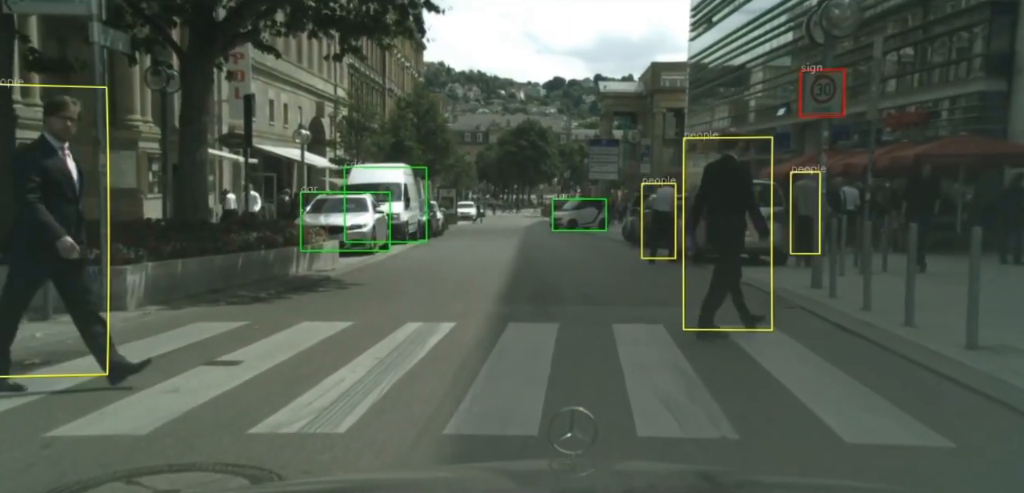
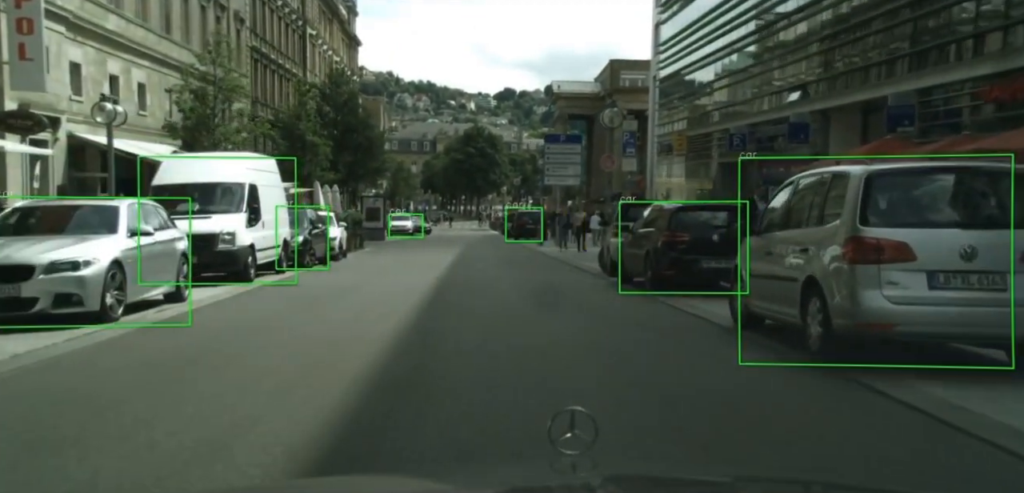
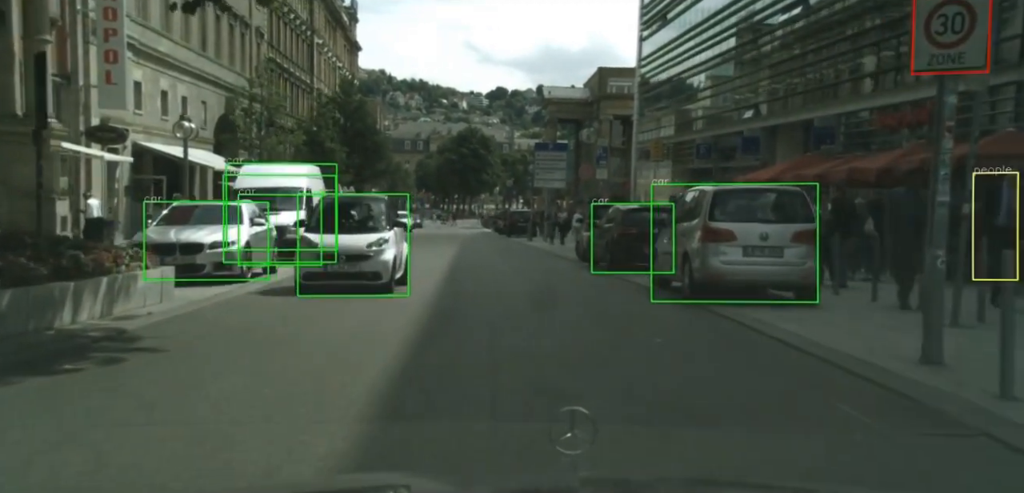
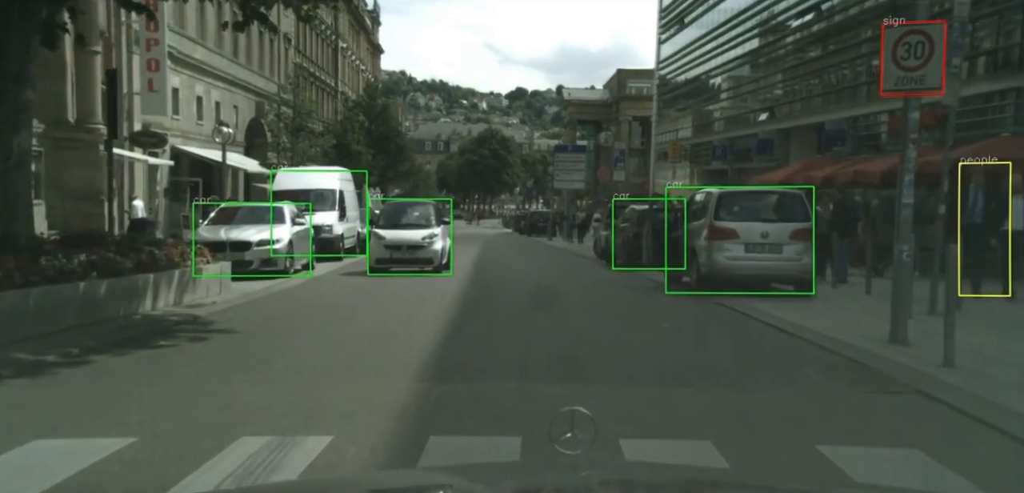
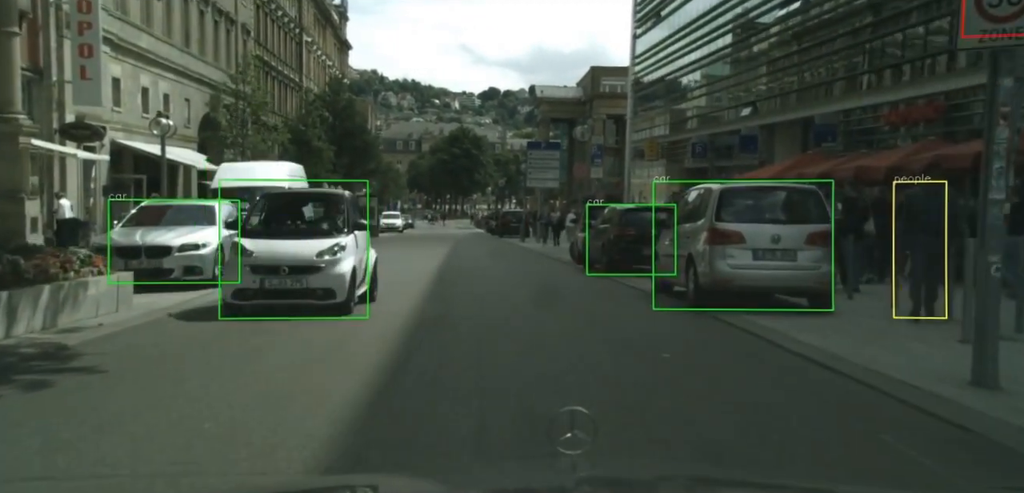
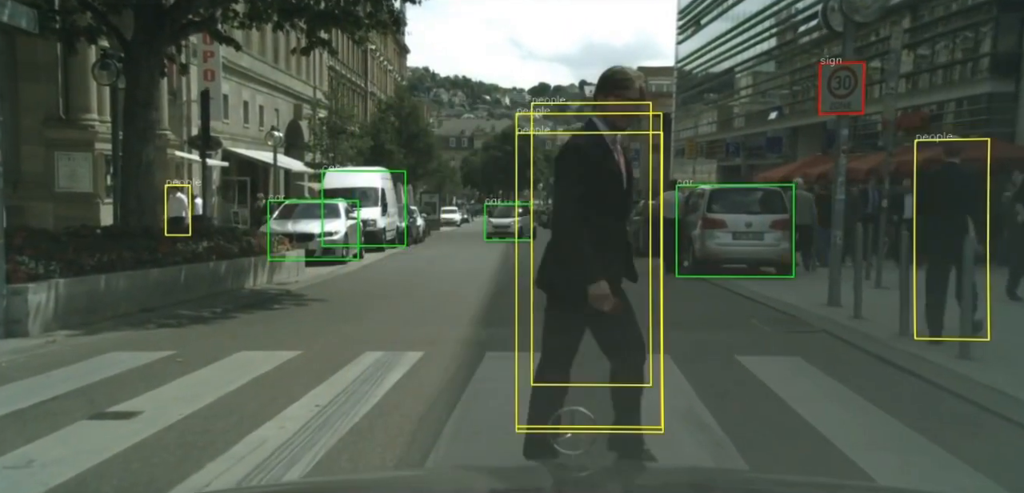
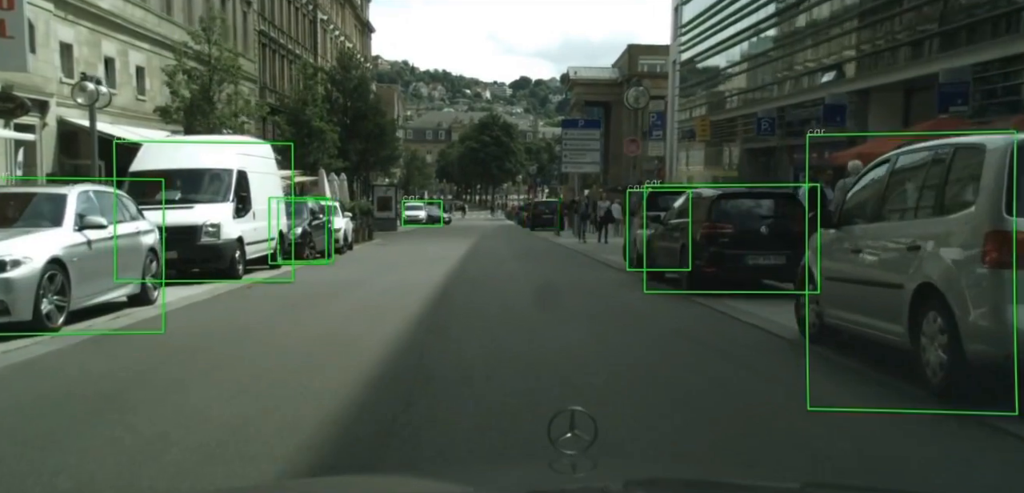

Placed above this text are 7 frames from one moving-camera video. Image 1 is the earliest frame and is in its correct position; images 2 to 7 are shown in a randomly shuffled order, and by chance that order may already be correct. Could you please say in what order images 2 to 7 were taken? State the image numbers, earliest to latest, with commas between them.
6, 4, 3, 5, 2, 7
